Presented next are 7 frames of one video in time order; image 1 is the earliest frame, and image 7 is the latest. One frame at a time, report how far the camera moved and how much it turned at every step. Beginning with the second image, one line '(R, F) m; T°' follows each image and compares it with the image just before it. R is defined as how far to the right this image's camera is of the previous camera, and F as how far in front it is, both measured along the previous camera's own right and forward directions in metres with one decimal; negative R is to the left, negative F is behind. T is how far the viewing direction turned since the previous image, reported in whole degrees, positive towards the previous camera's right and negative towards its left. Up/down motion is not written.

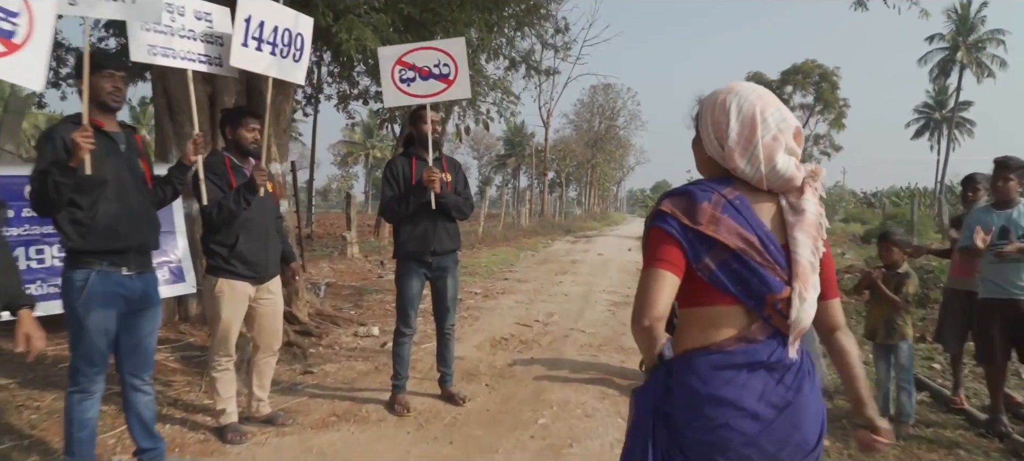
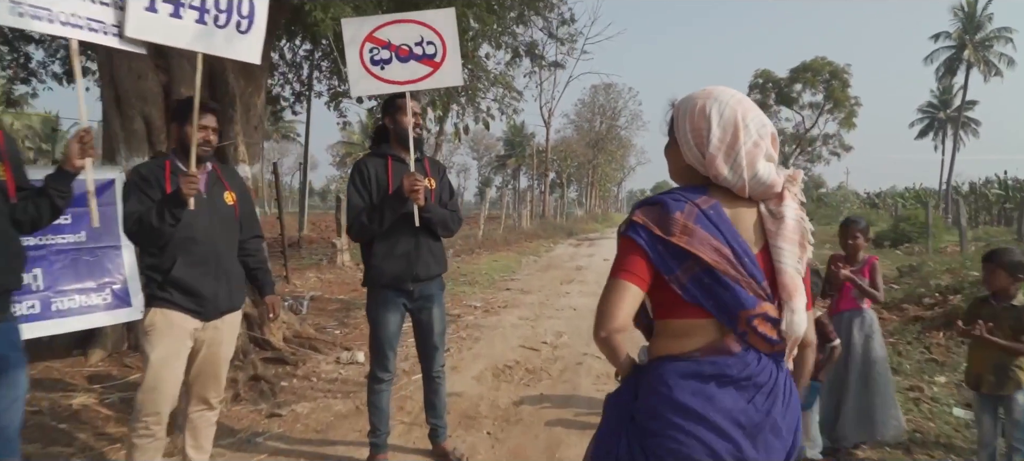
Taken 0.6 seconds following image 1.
(0.0, +0.9) m; 0°
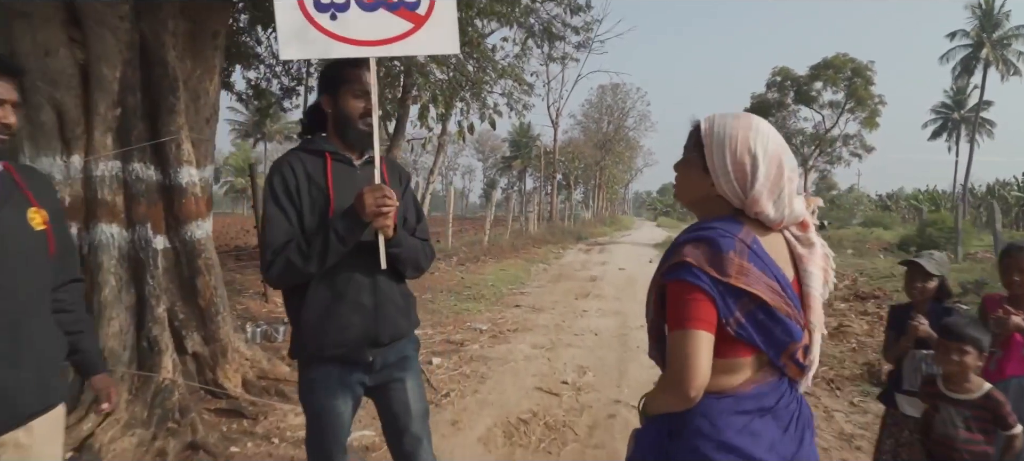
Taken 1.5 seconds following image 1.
(-0.1, +1.3) m; 0°
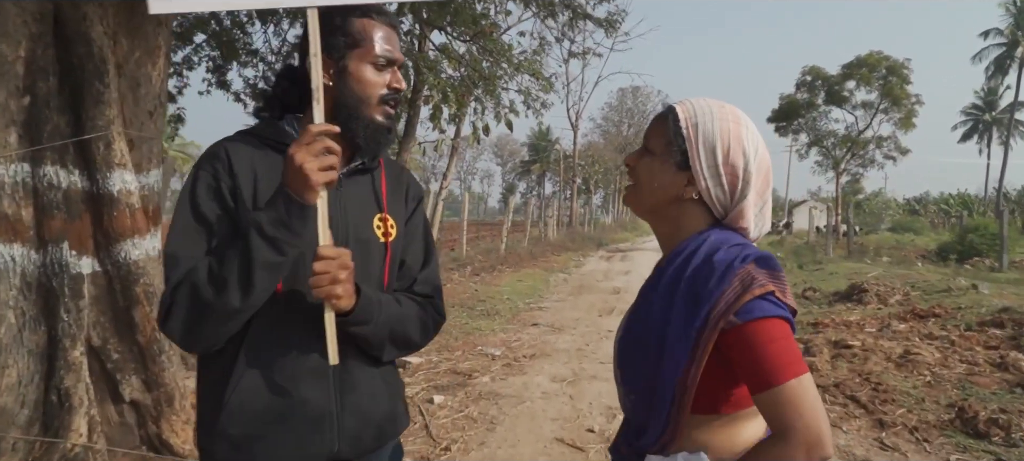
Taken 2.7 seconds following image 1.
(0.0, +1.0) m; -1°
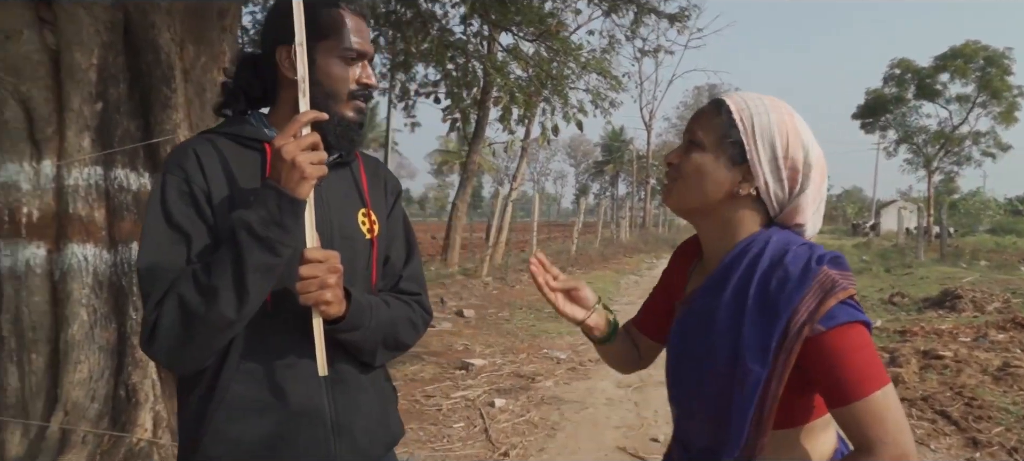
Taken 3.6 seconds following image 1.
(+0.1, +0.1) m; -6°
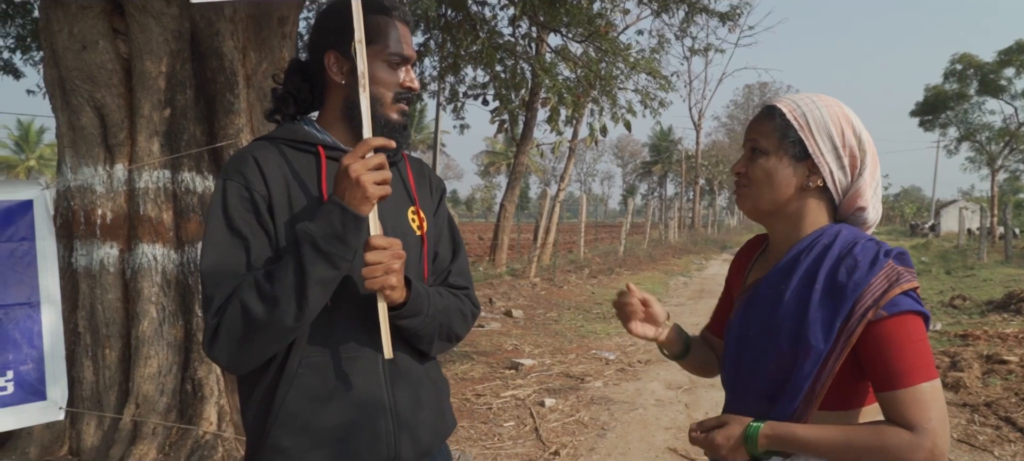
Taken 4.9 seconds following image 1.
(0.0, 0.0) m; -4°
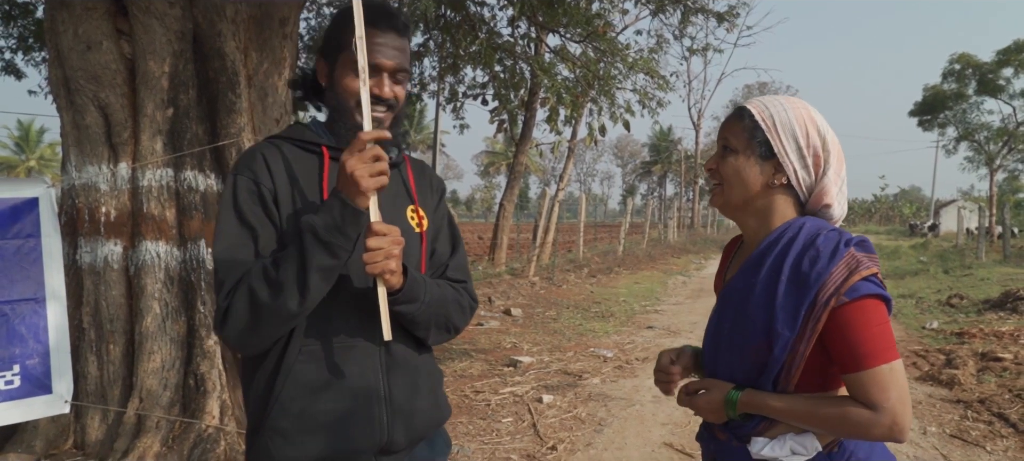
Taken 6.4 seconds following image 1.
(0.0, -0.1) m; 0°
